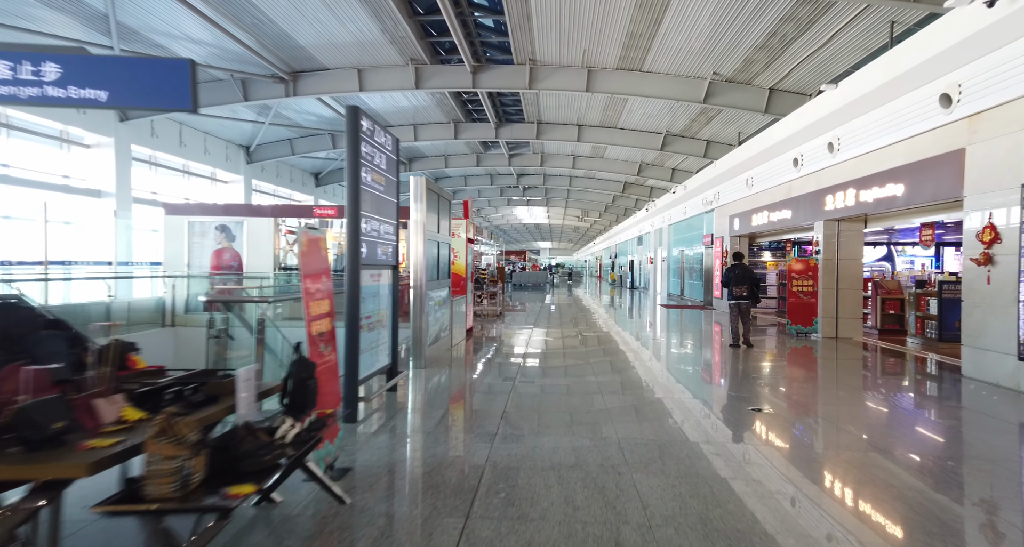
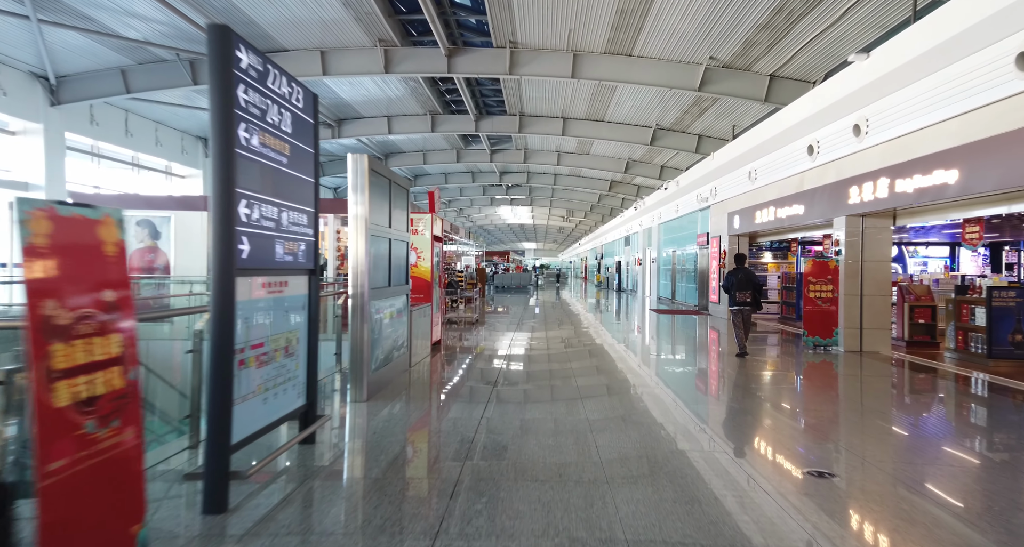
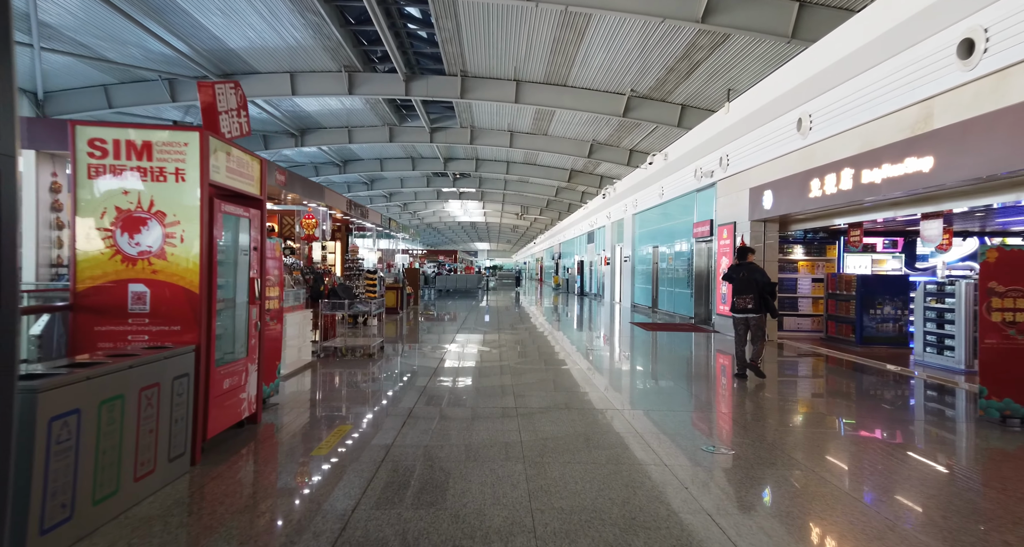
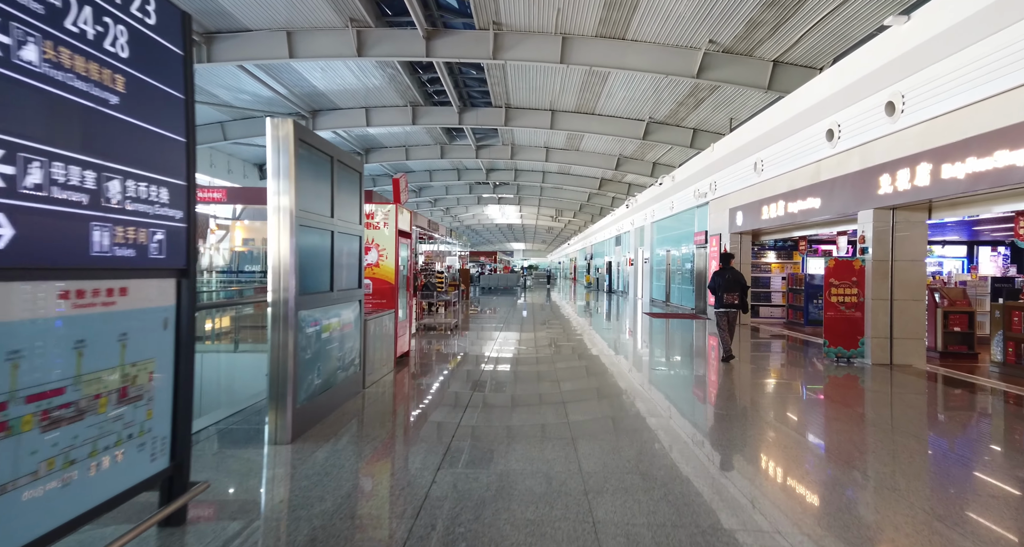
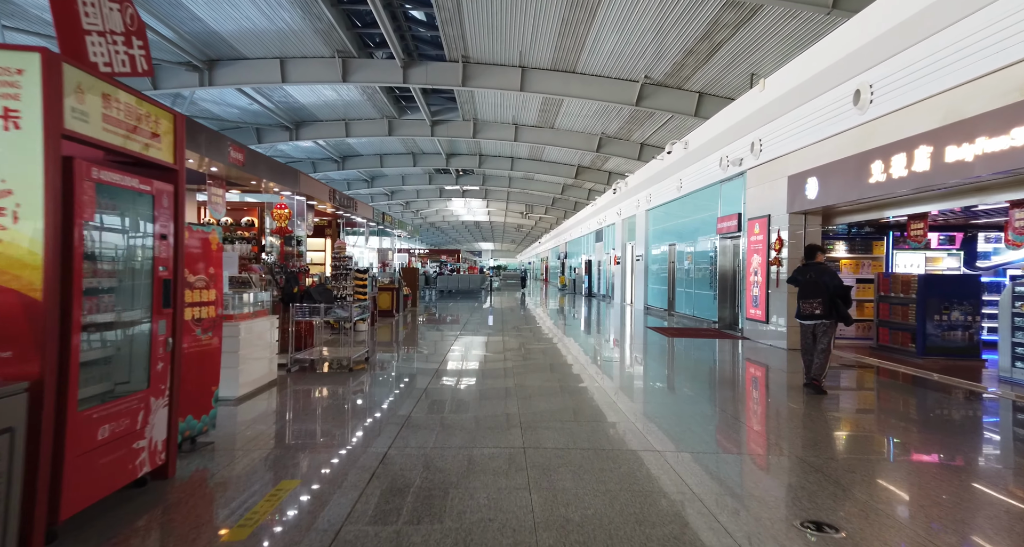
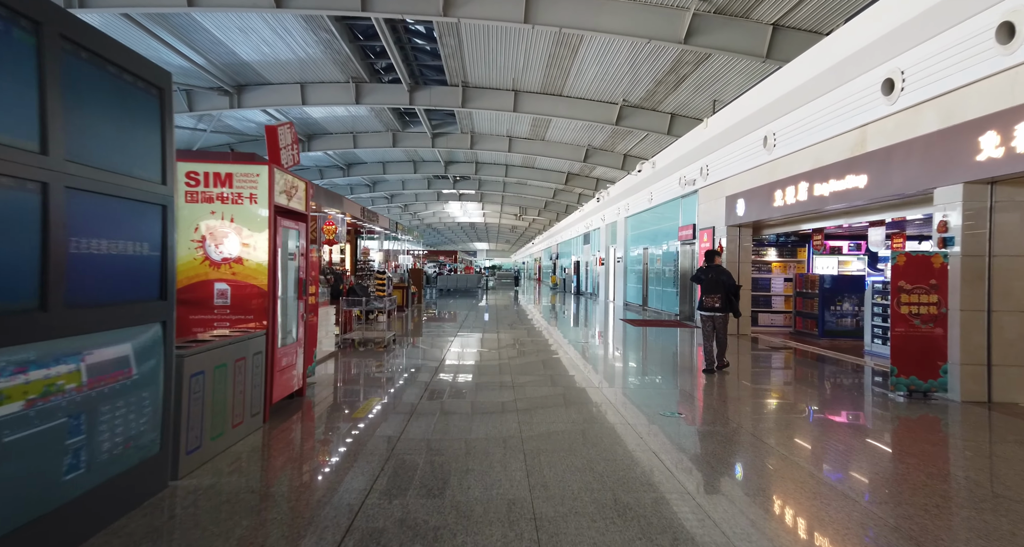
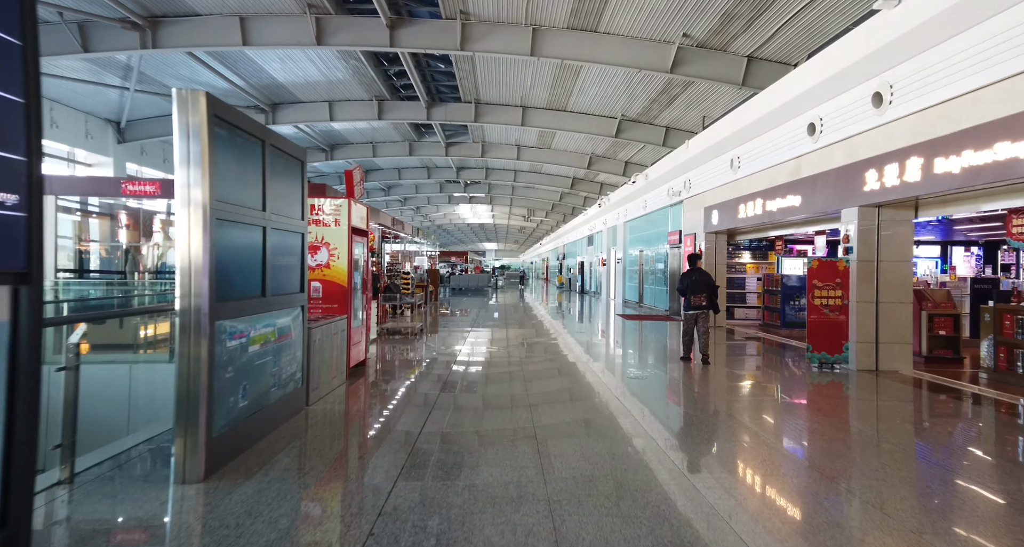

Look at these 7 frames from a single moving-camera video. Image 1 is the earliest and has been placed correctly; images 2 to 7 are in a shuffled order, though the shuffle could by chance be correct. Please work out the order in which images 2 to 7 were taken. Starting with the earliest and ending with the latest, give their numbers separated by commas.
2, 4, 7, 6, 3, 5
